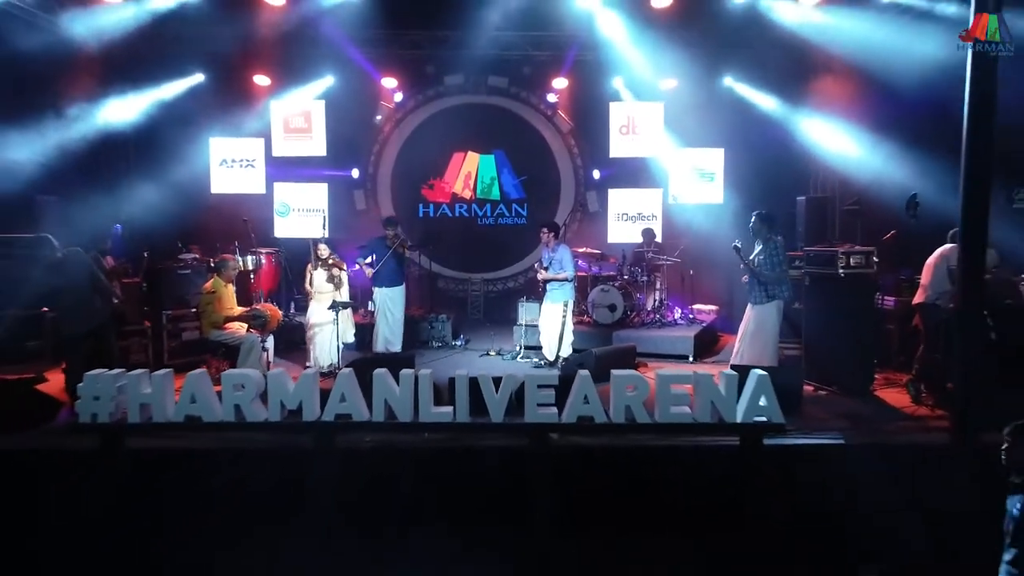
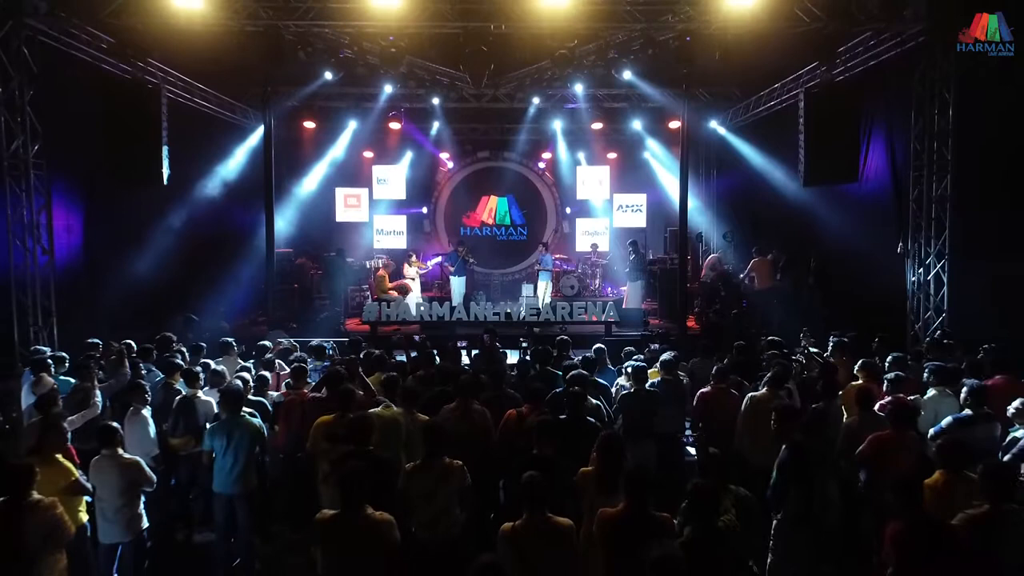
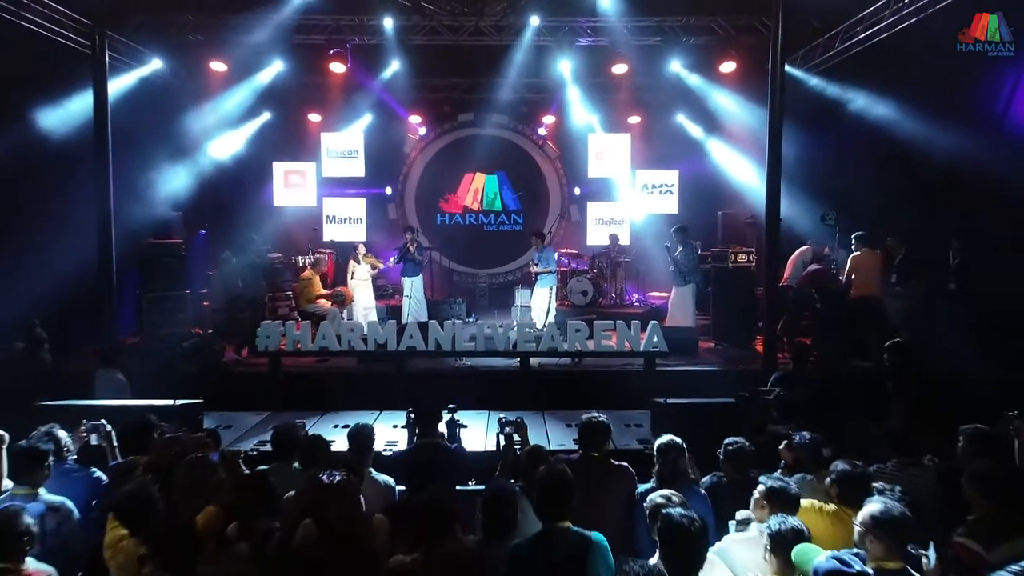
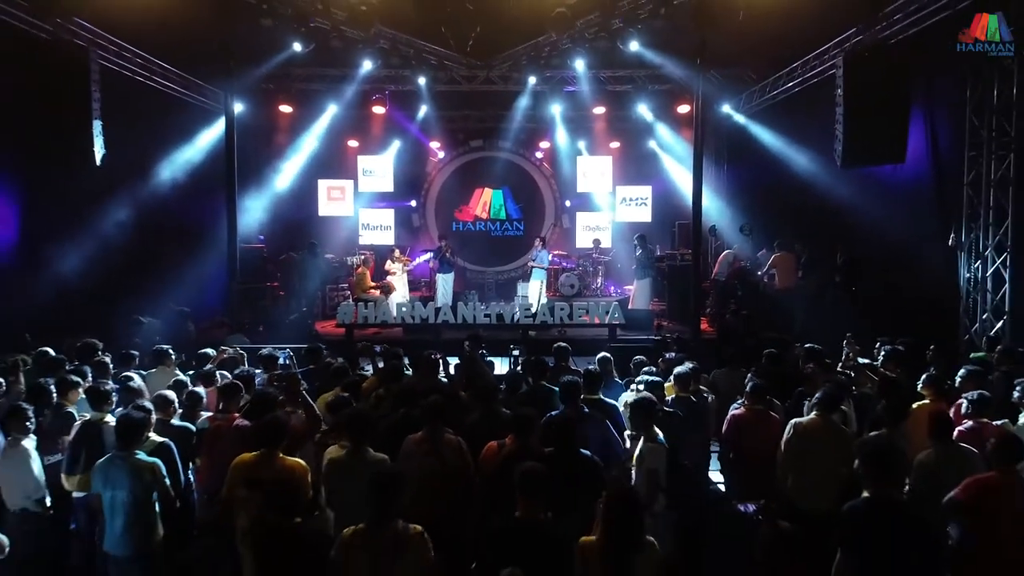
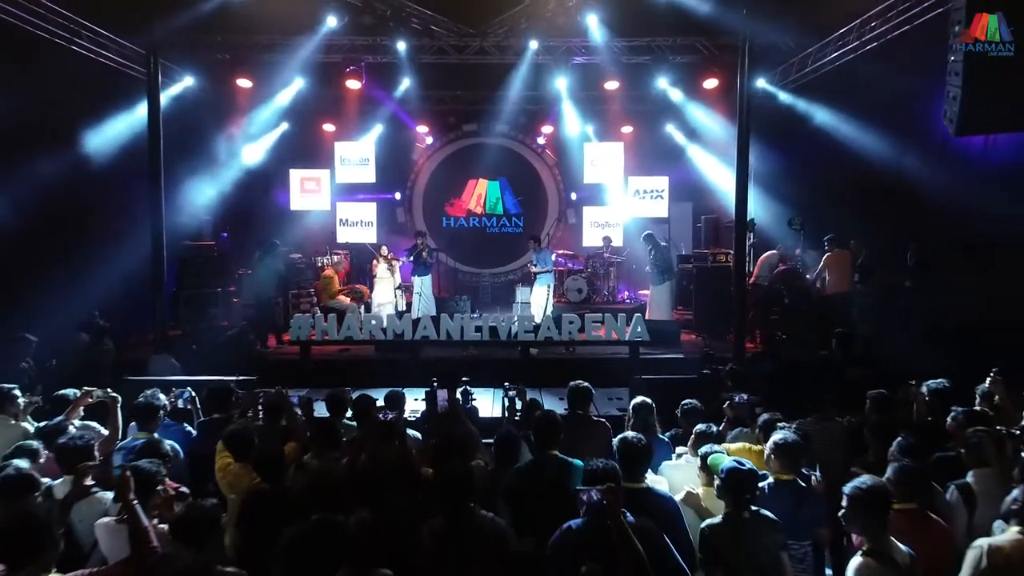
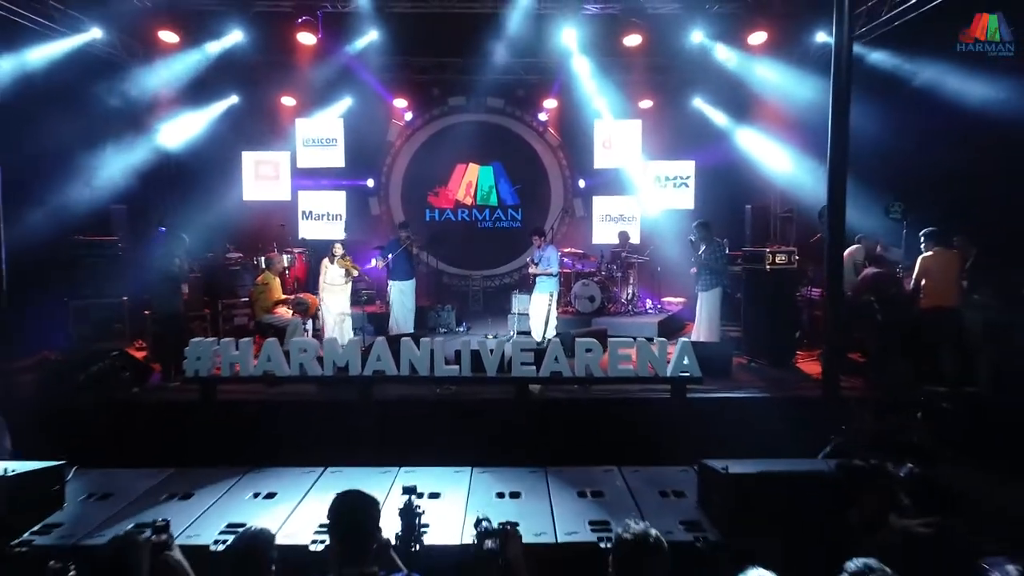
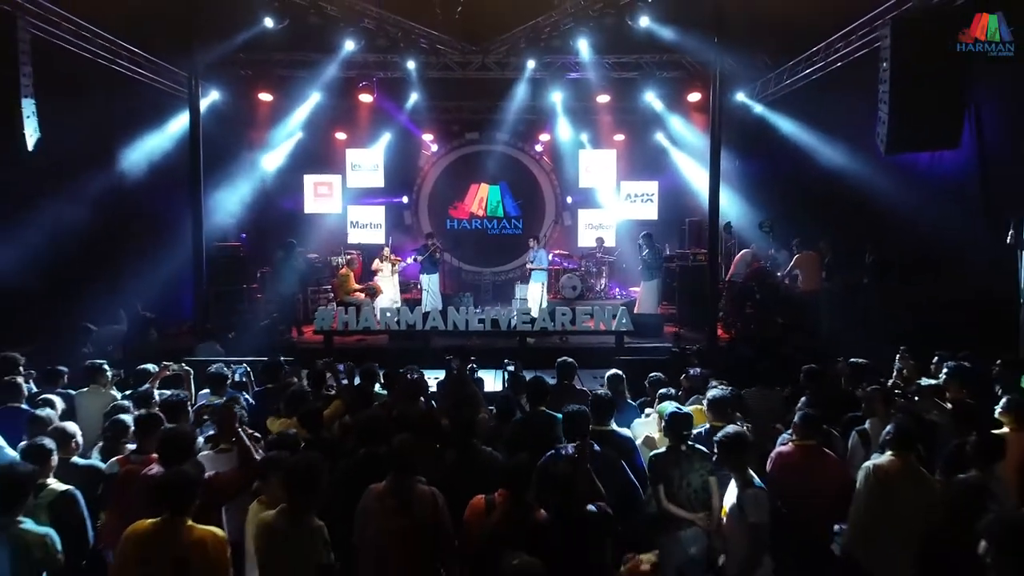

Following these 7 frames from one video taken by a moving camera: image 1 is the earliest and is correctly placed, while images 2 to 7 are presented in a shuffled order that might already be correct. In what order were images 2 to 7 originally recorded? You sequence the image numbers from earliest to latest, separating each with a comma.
6, 3, 5, 7, 4, 2
